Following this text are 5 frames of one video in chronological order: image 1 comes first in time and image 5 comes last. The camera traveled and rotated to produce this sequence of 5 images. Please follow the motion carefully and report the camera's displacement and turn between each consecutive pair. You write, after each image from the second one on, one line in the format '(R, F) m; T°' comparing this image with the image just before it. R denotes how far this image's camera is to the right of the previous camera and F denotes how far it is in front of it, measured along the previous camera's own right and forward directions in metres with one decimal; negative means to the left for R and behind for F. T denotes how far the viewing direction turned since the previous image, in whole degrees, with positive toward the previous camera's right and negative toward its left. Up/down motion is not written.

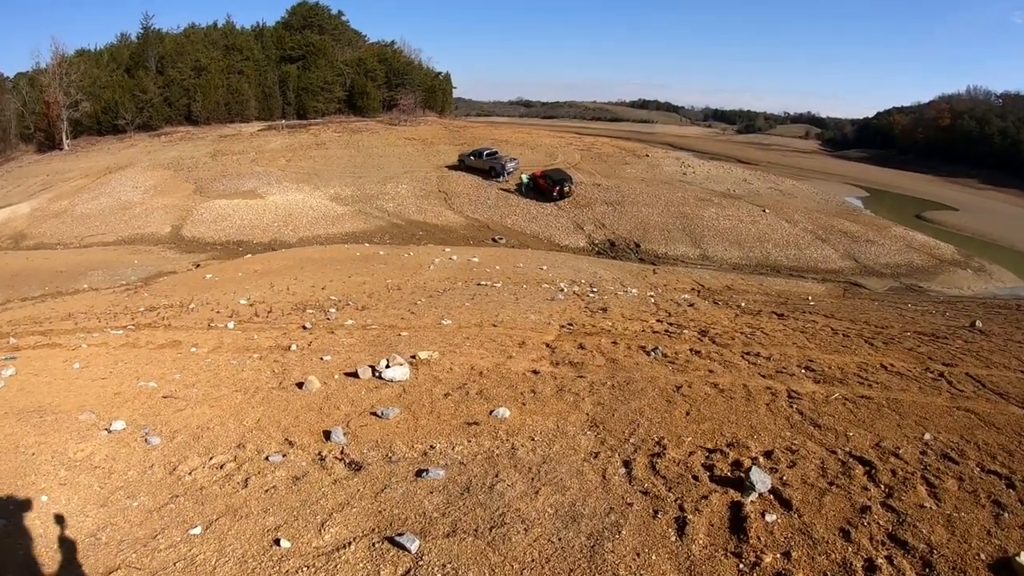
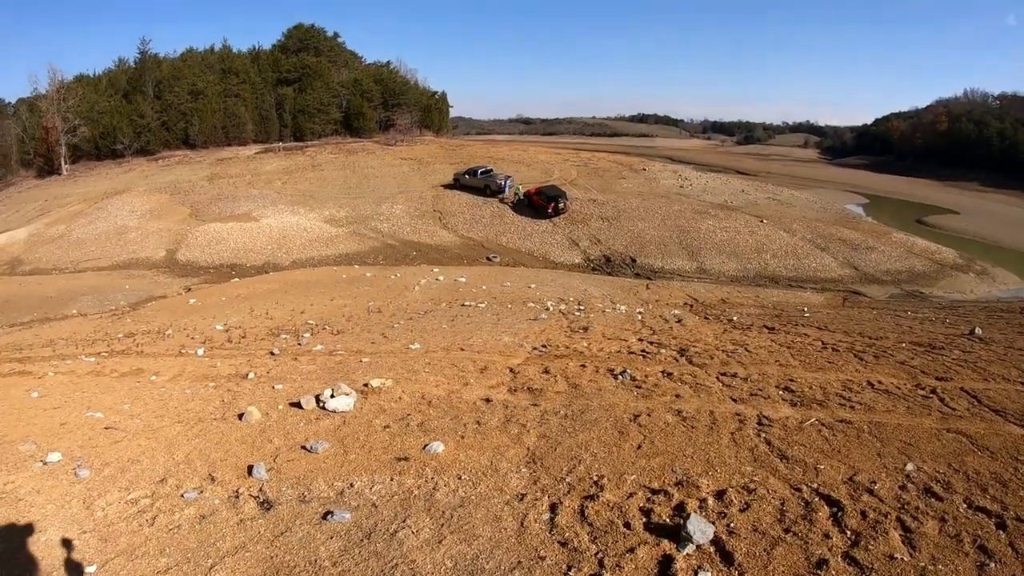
(+0.9, +0.6) m; -1°
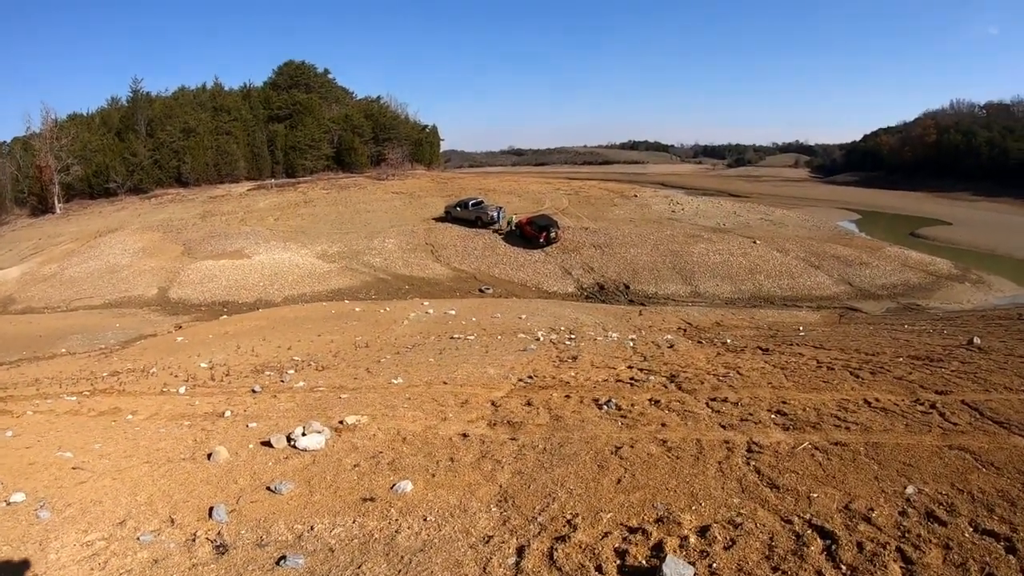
(+0.3, +0.3) m; 0°
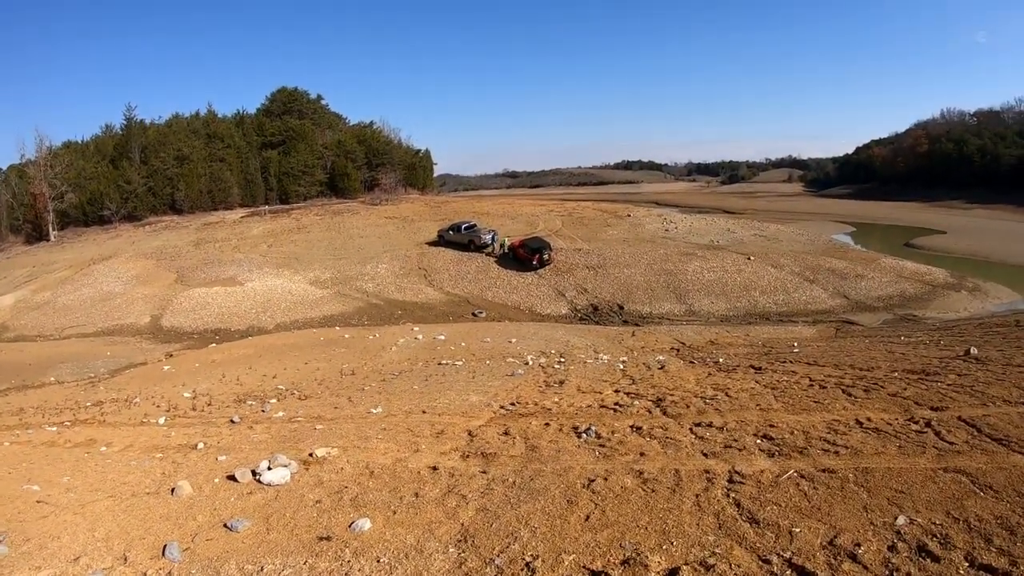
(+0.4, +0.3) m; 0°
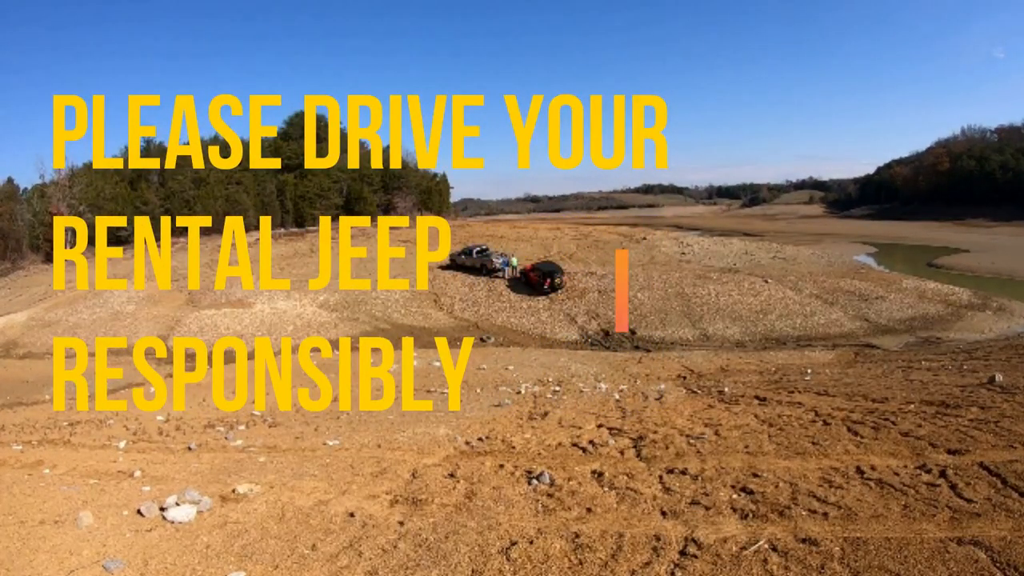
(+1.0, +1.1) m; -3°
